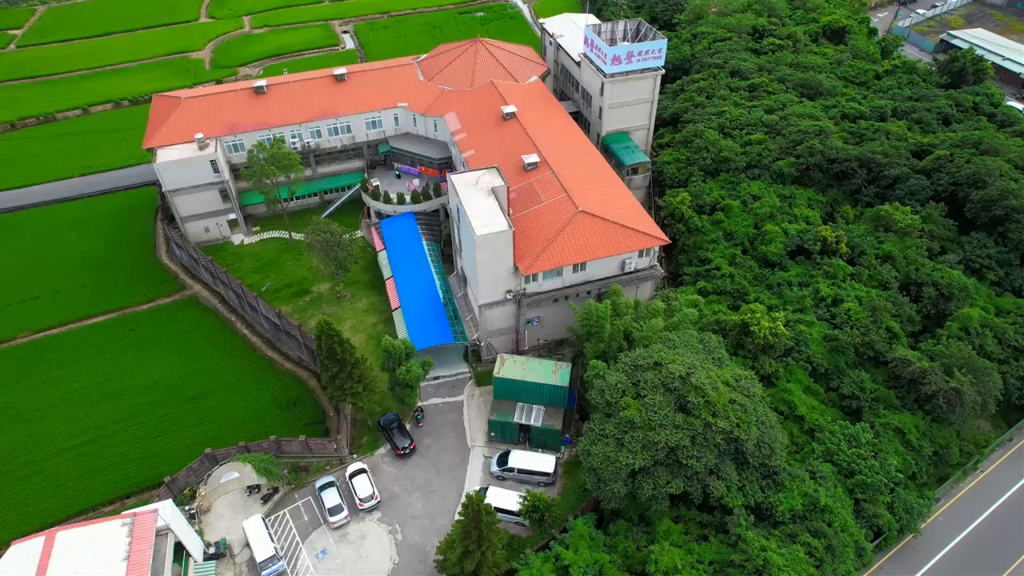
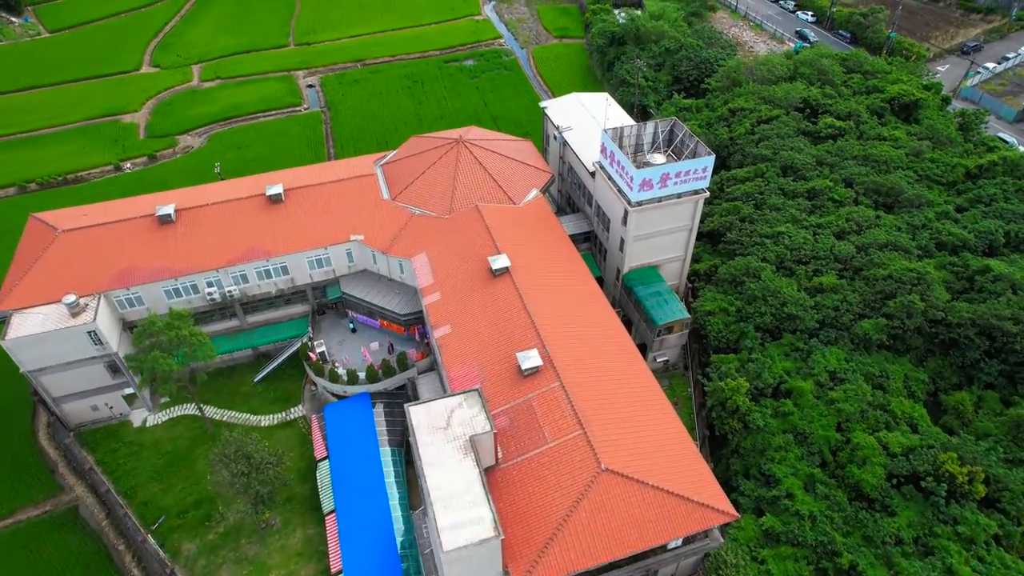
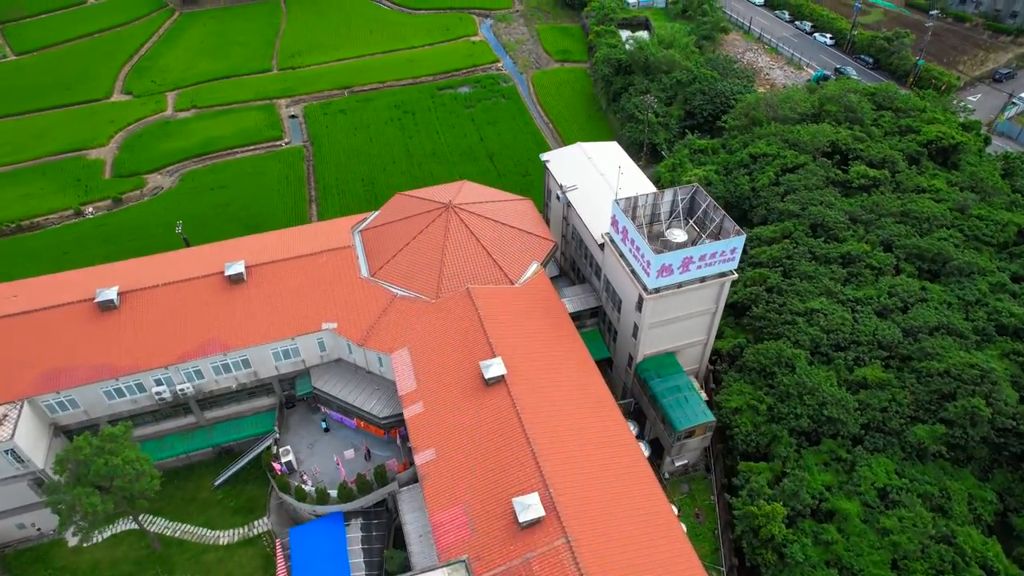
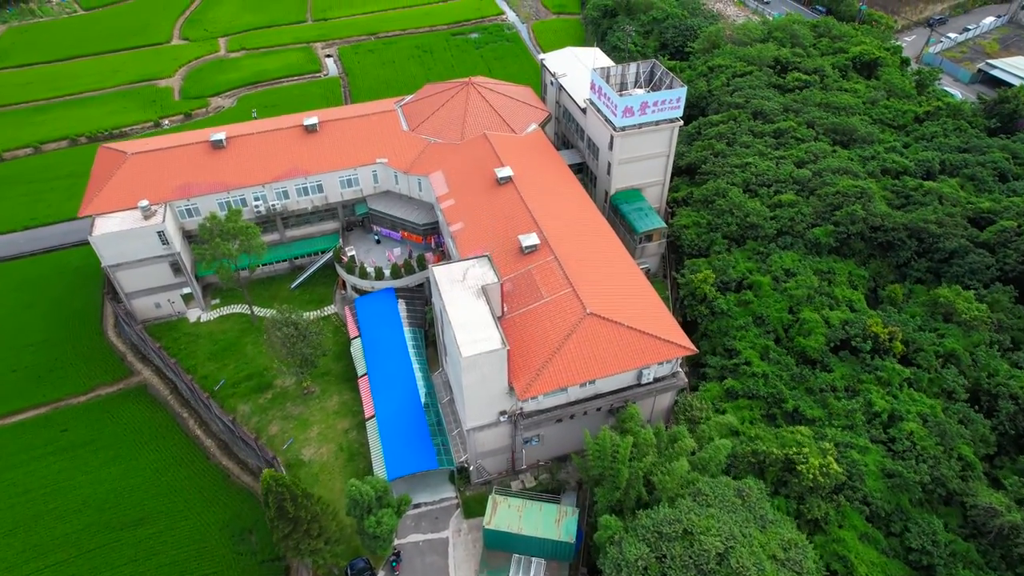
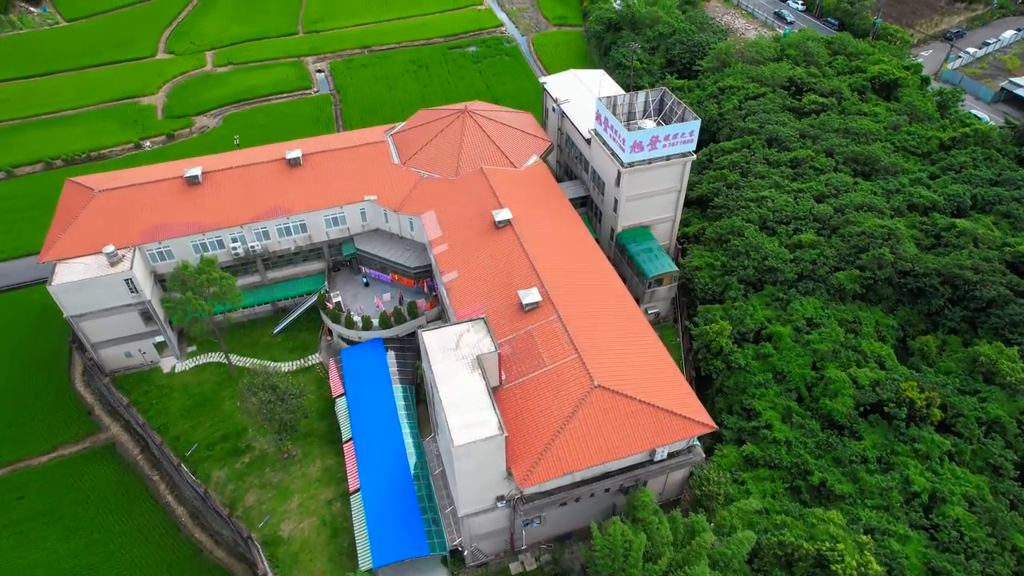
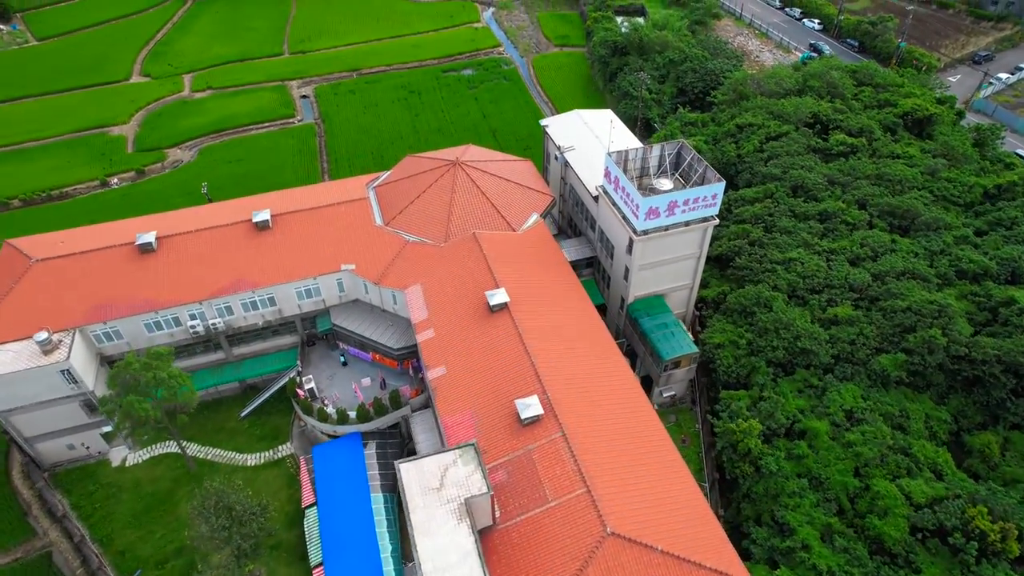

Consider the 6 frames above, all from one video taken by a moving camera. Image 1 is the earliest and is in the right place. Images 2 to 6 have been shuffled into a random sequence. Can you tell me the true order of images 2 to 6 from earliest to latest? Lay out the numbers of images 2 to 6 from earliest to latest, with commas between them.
4, 5, 2, 6, 3
